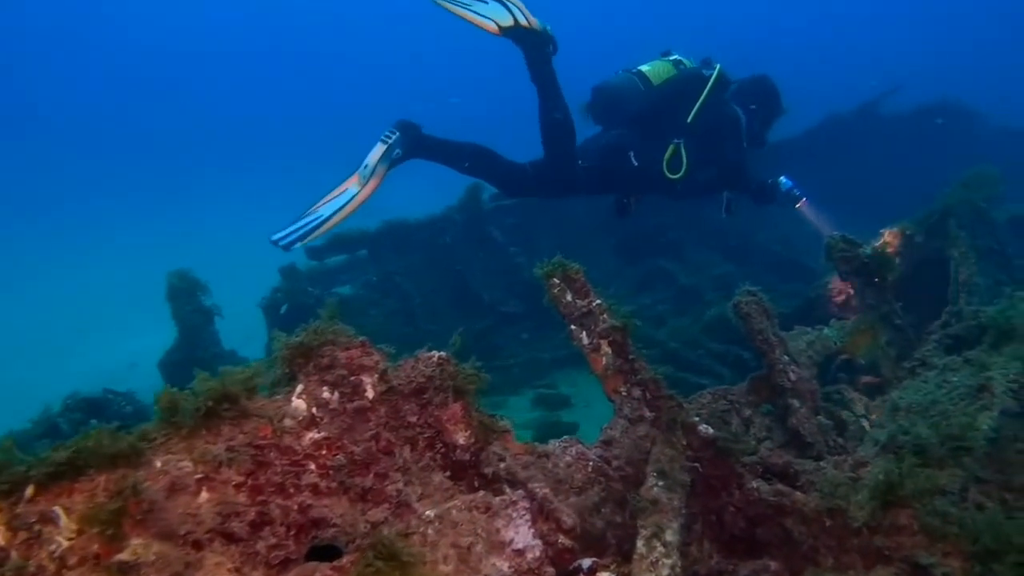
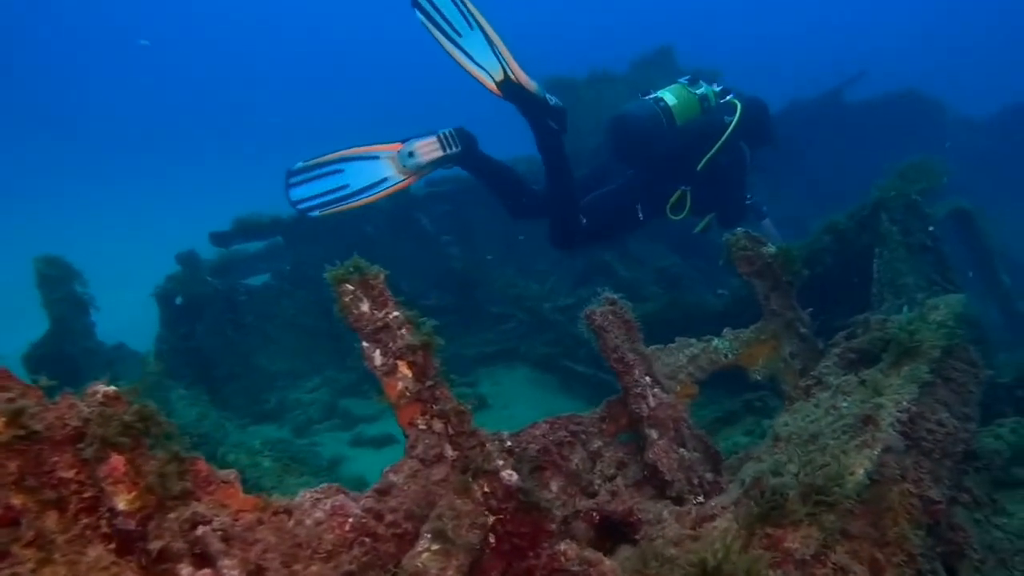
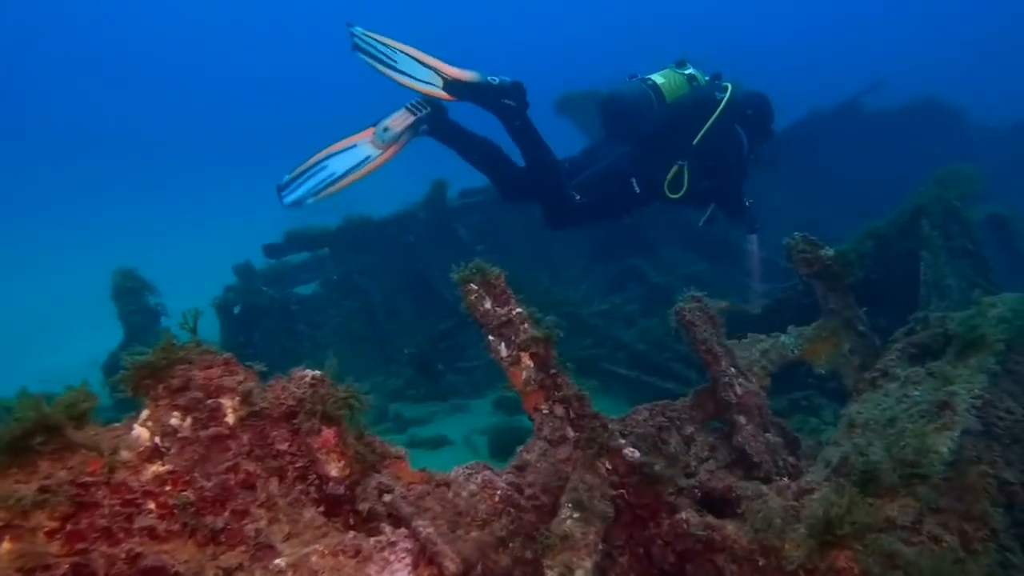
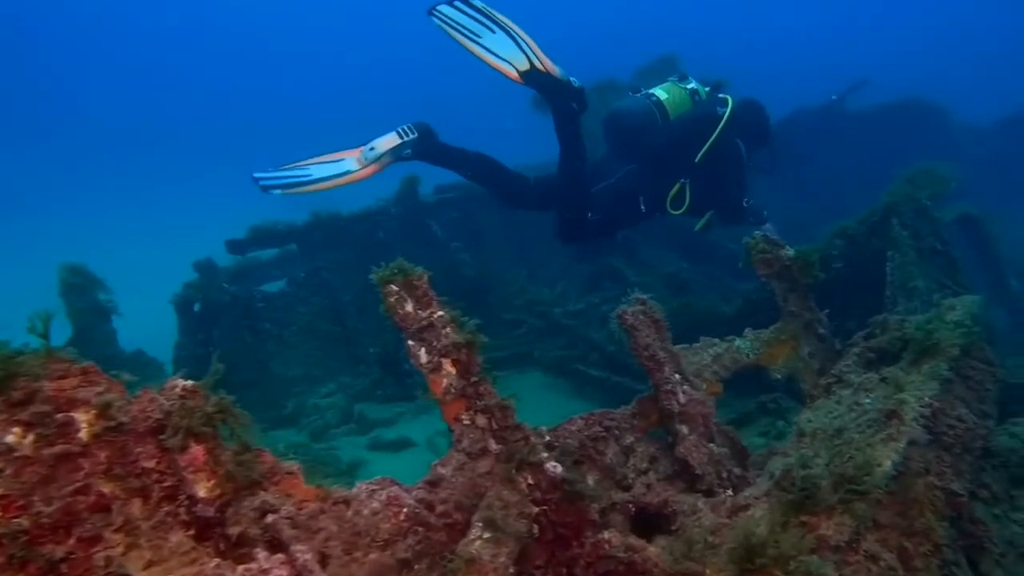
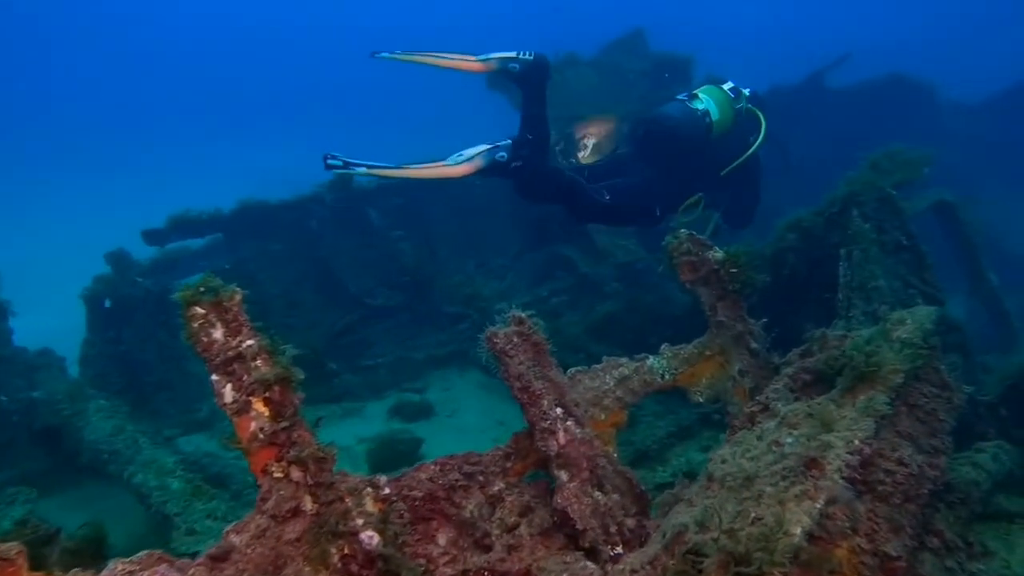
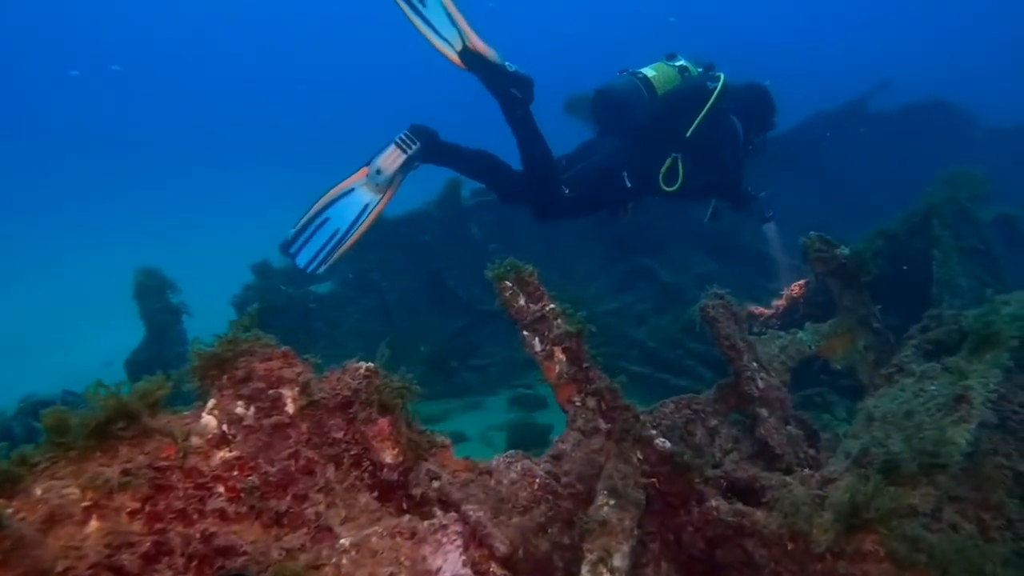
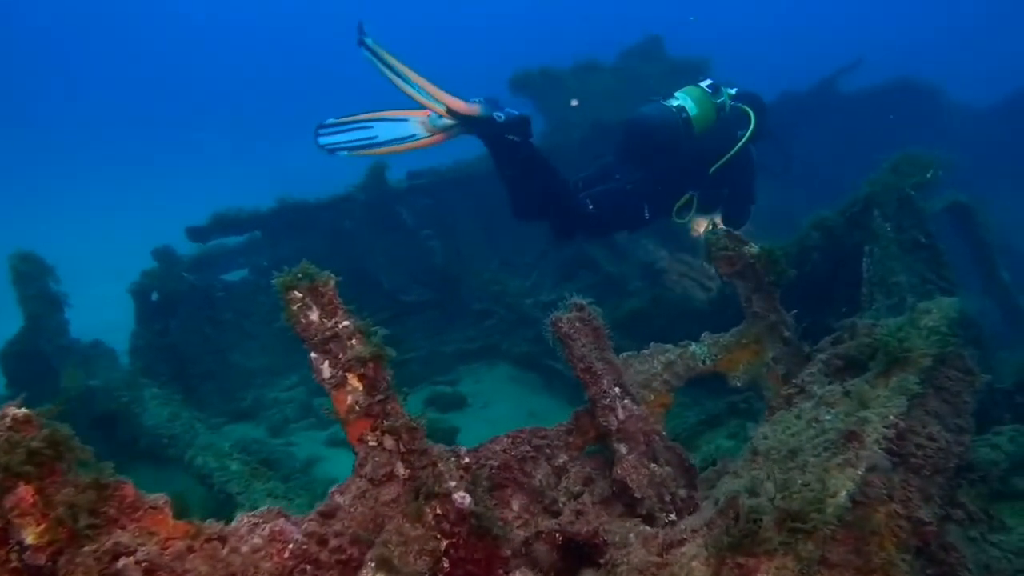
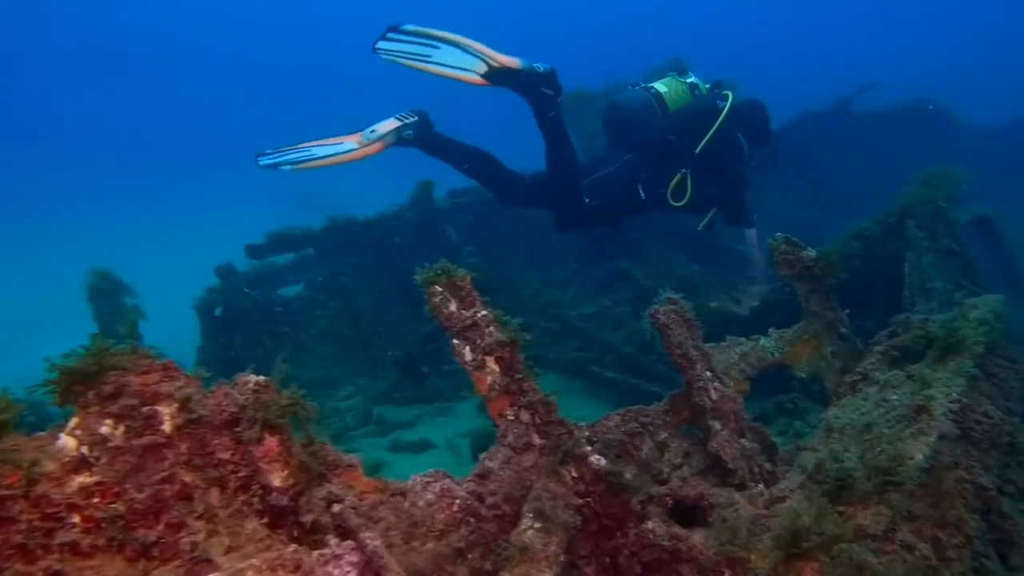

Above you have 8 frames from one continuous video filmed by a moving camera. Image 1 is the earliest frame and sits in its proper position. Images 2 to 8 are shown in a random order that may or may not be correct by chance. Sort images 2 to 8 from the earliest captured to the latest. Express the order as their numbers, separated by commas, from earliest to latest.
6, 3, 8, 4, 2, 7, 5
